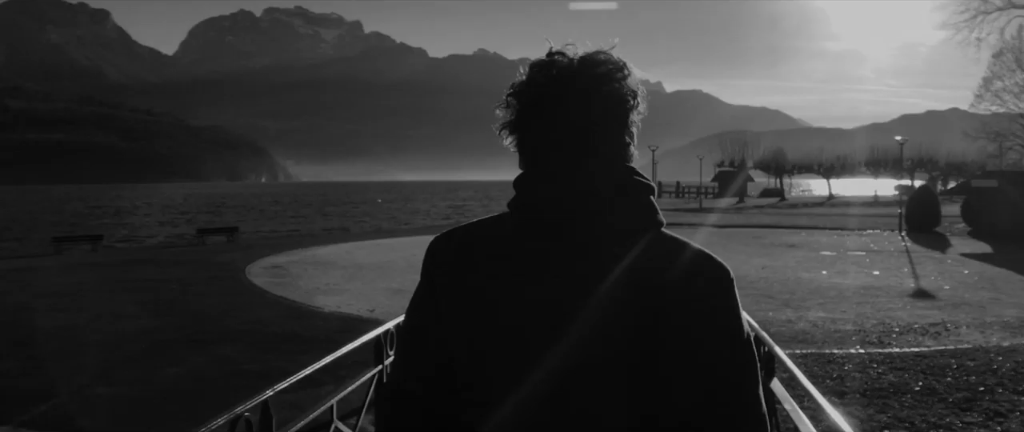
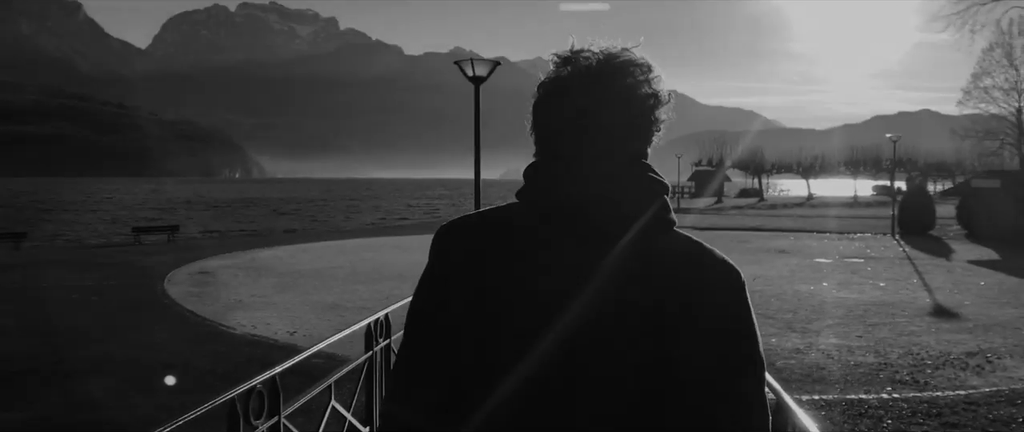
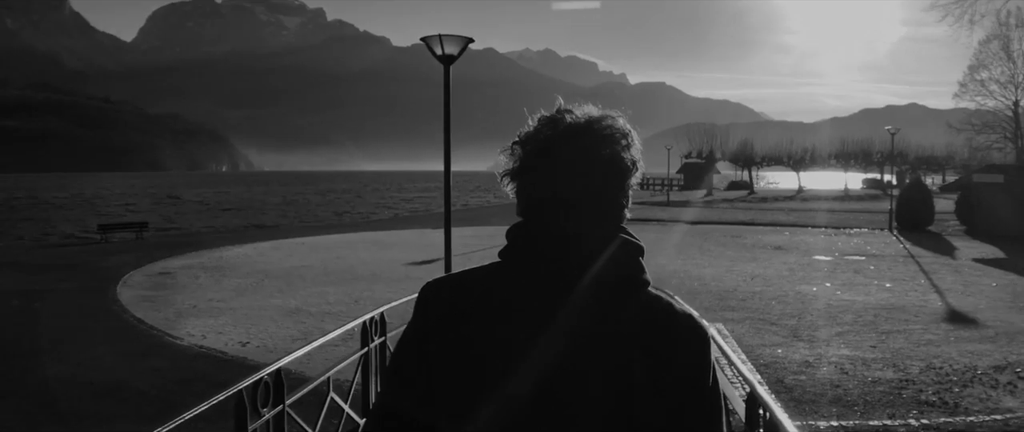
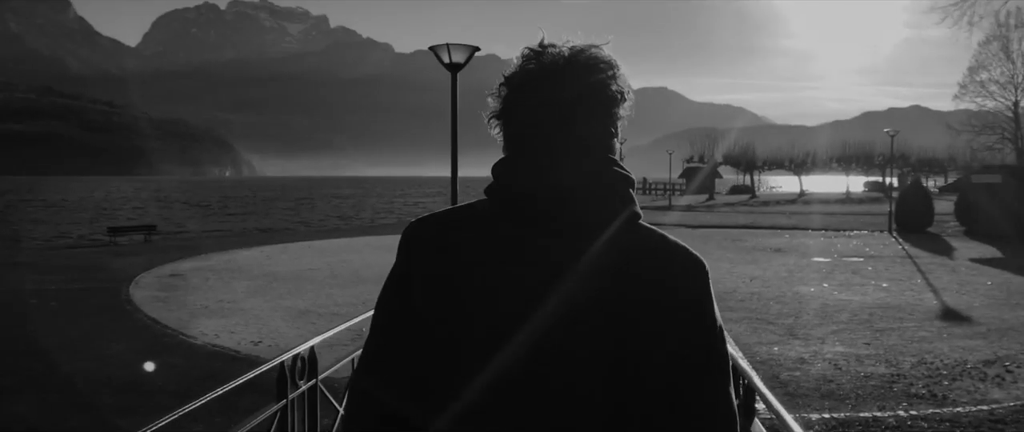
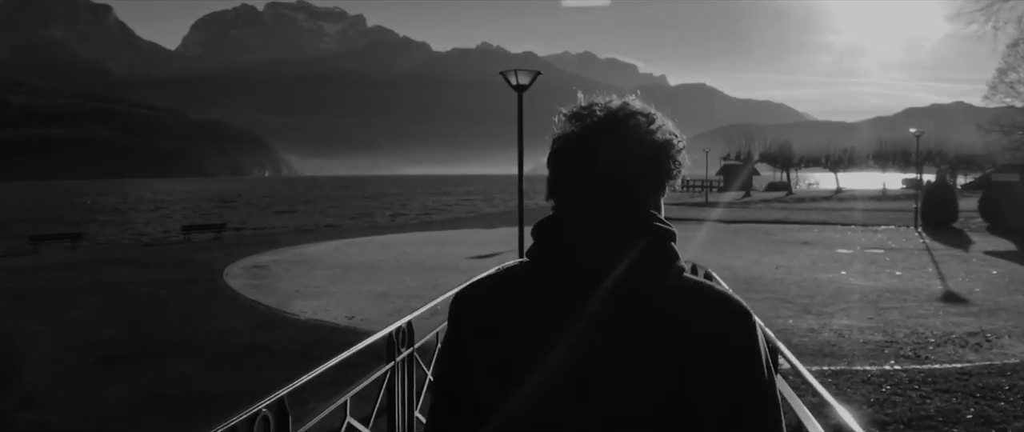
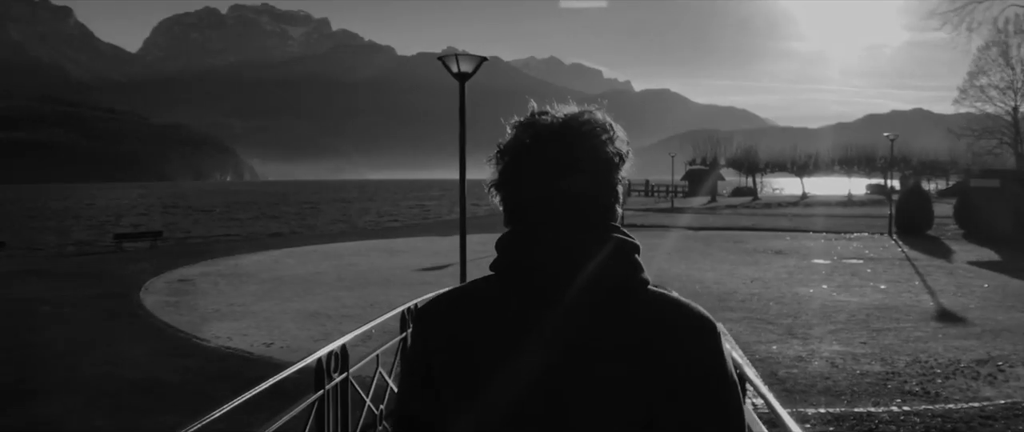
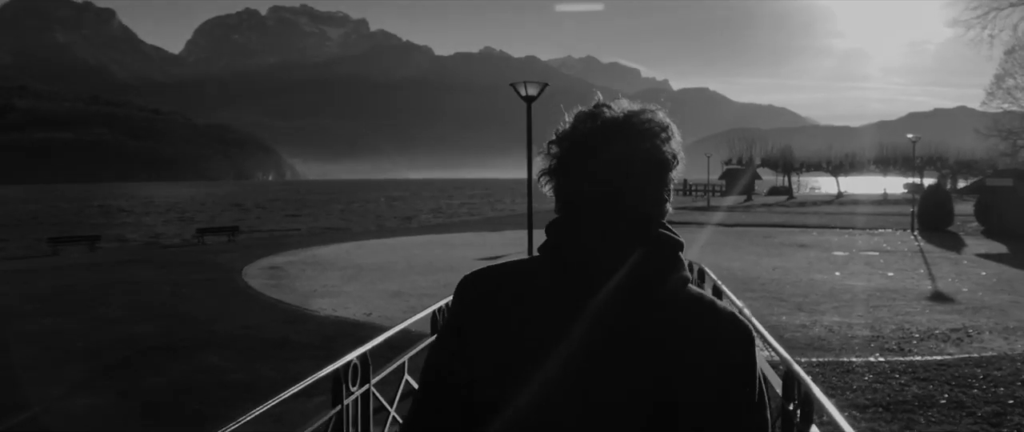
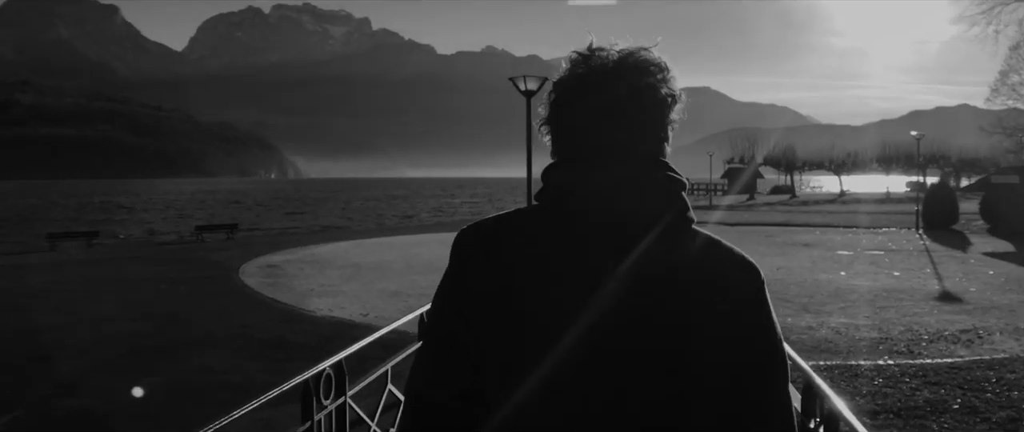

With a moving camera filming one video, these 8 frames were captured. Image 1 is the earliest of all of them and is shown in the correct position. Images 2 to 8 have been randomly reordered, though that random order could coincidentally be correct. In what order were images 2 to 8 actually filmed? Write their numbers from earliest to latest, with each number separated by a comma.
7, 8, 5, 2, 6, 4, 3
